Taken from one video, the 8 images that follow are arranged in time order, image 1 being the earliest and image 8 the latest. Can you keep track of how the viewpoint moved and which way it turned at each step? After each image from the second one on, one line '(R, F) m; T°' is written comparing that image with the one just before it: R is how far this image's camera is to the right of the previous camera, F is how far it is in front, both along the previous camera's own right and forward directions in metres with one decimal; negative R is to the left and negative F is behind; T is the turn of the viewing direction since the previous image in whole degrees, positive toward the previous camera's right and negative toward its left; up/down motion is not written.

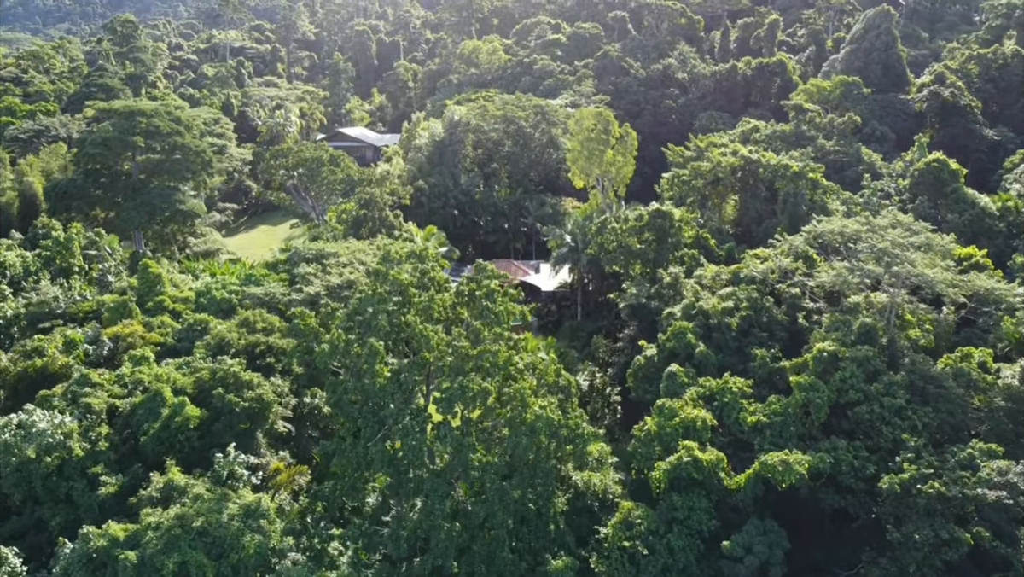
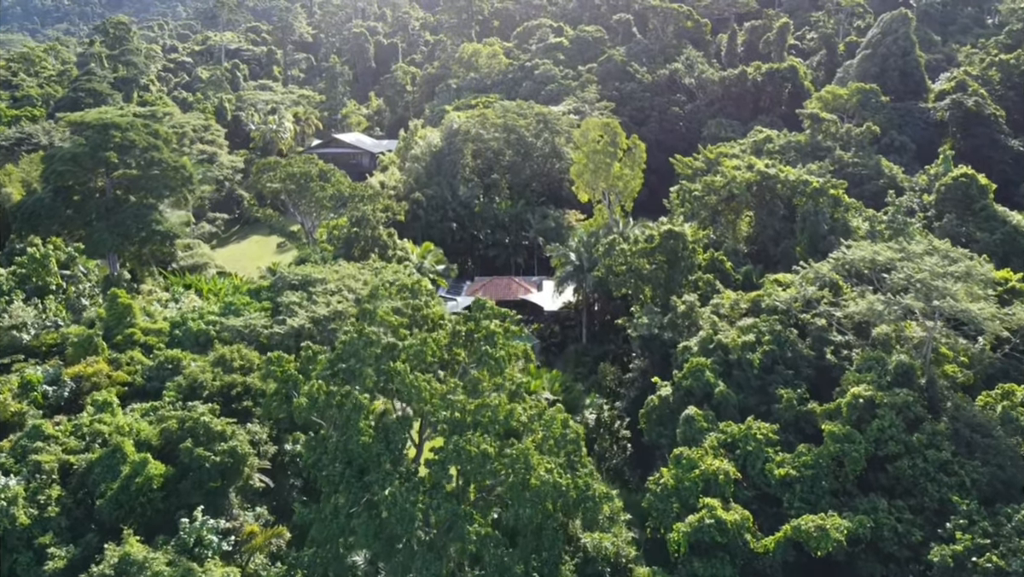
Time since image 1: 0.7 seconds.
(0.0, +2.0) m; 0°
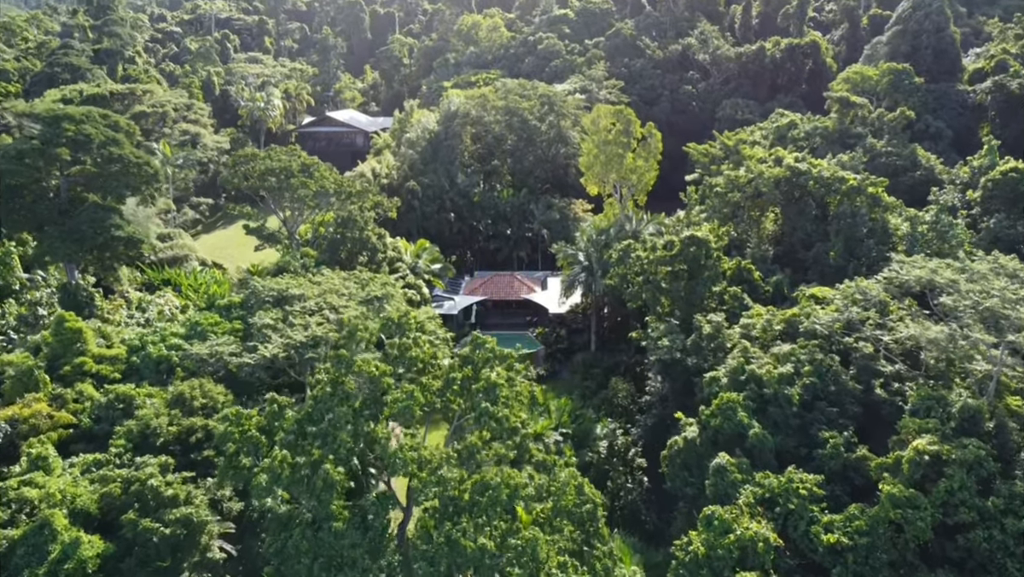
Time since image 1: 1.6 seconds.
(-0.1, +2.9) m; 0°
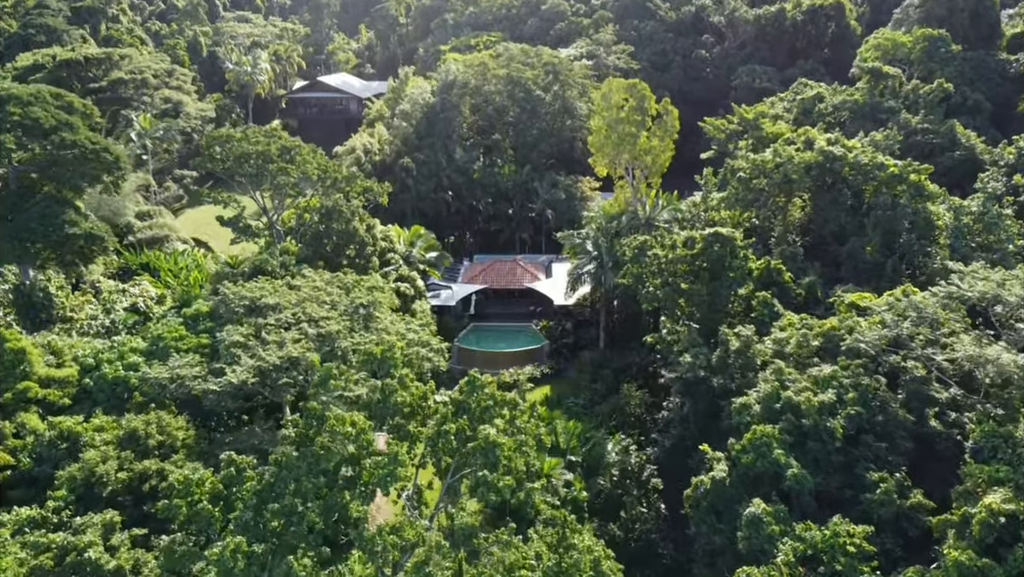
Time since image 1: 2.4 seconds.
(0.0, +2.6) m; 0°
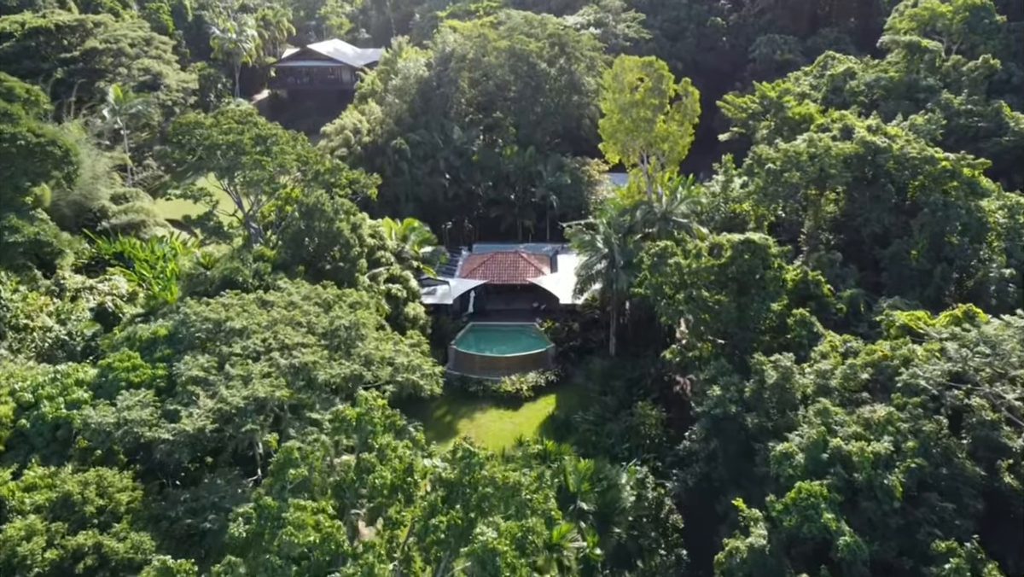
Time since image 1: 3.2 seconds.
(0.0, +2.7) m; 0°
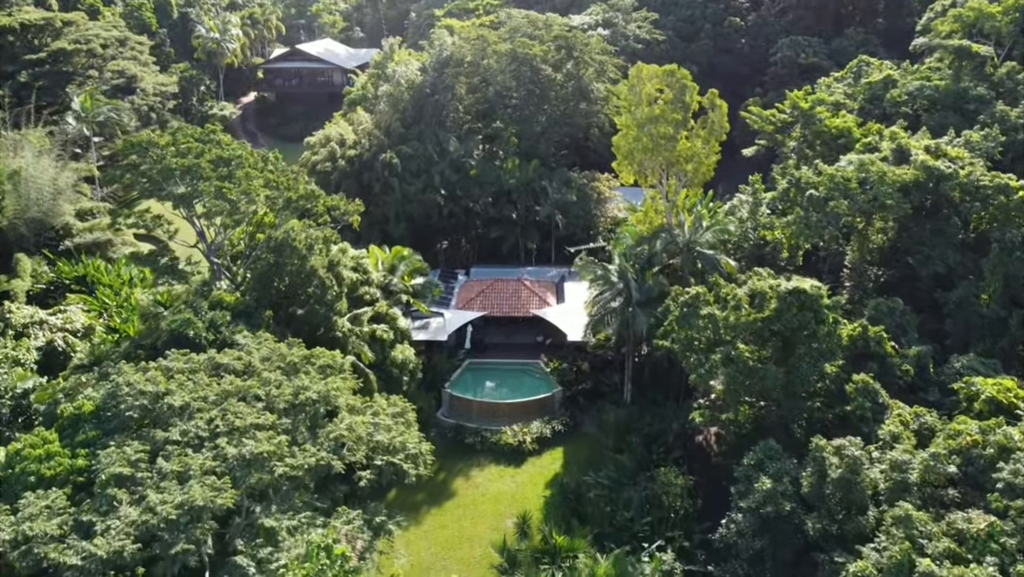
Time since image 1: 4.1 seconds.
(-0.1, +3.2) m; 0°
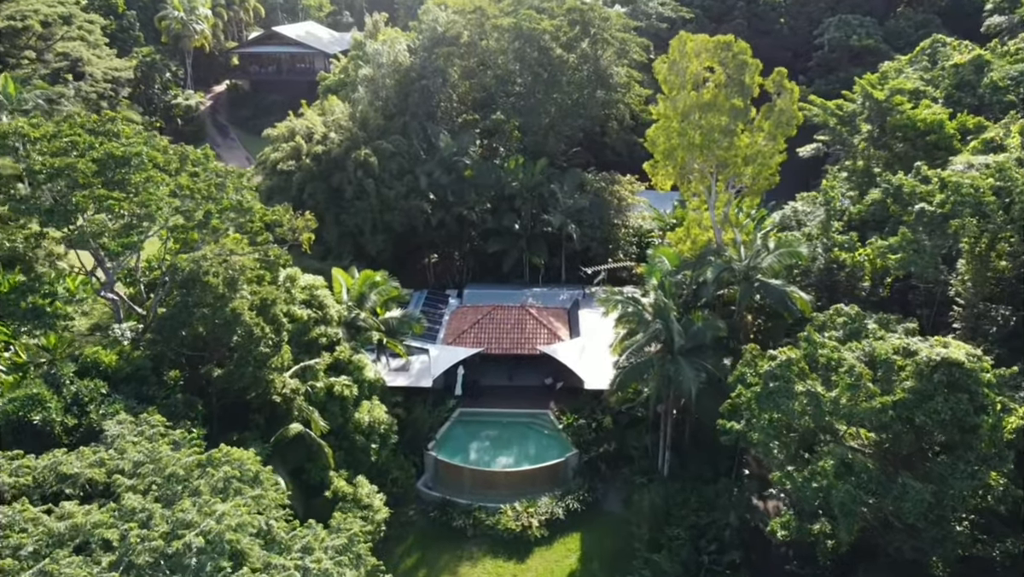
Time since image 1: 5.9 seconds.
(0.0, +5.6) m; 0°
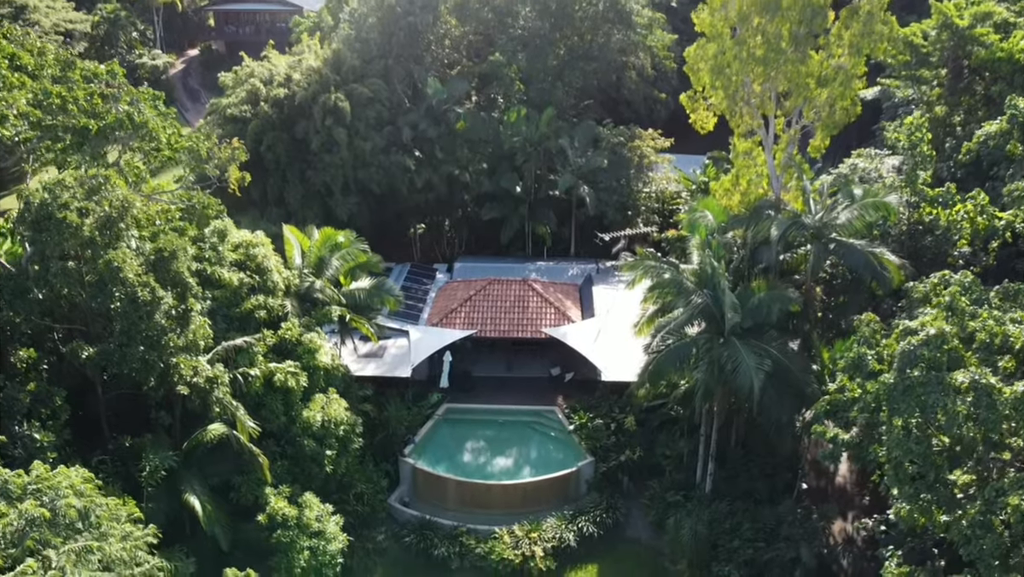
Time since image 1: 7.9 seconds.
(0.0, +4.2) m; 0°
